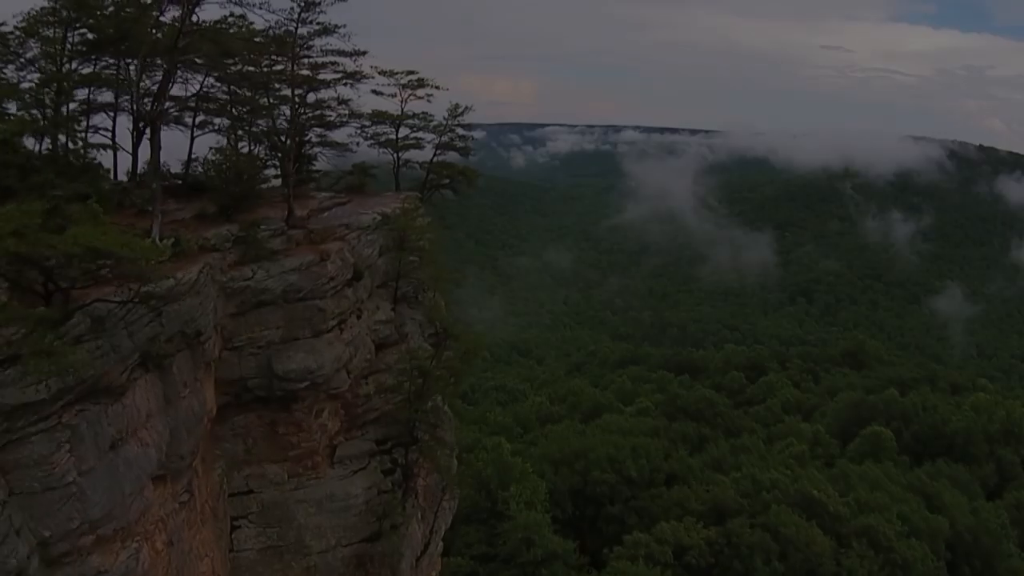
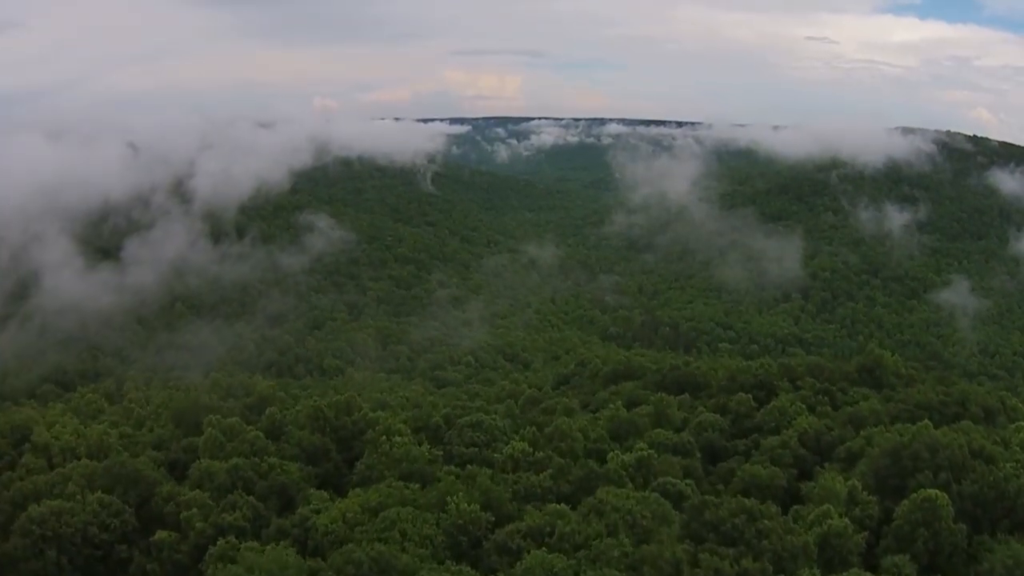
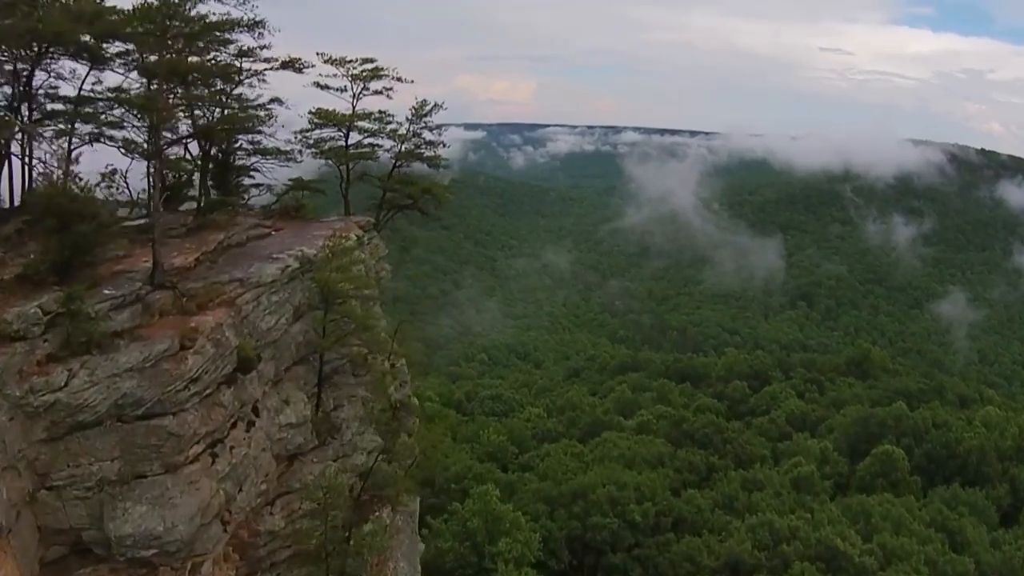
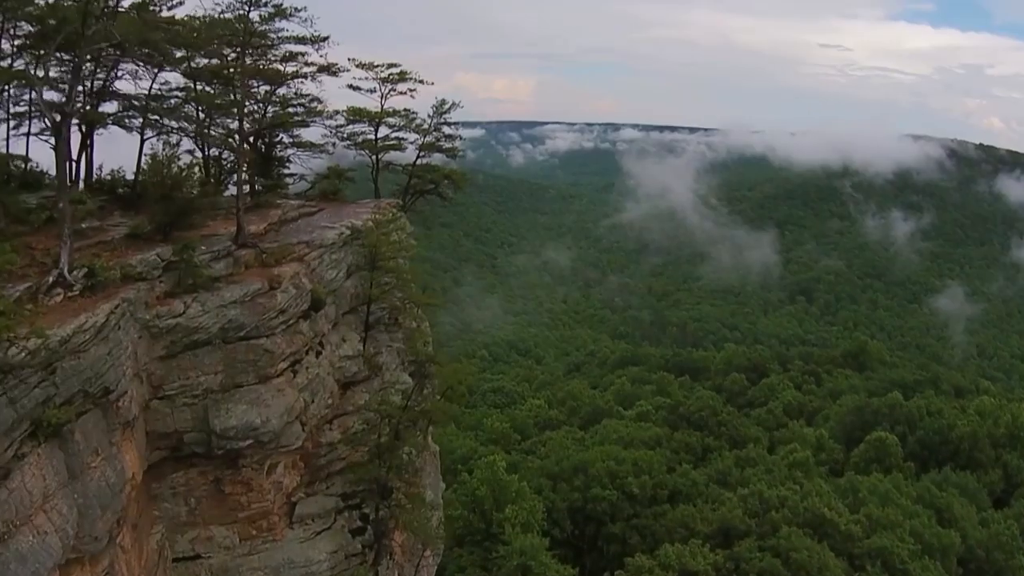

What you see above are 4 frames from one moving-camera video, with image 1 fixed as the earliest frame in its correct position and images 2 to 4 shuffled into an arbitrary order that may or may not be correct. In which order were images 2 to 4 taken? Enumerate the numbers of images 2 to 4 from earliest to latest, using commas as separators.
4, 3, 2
